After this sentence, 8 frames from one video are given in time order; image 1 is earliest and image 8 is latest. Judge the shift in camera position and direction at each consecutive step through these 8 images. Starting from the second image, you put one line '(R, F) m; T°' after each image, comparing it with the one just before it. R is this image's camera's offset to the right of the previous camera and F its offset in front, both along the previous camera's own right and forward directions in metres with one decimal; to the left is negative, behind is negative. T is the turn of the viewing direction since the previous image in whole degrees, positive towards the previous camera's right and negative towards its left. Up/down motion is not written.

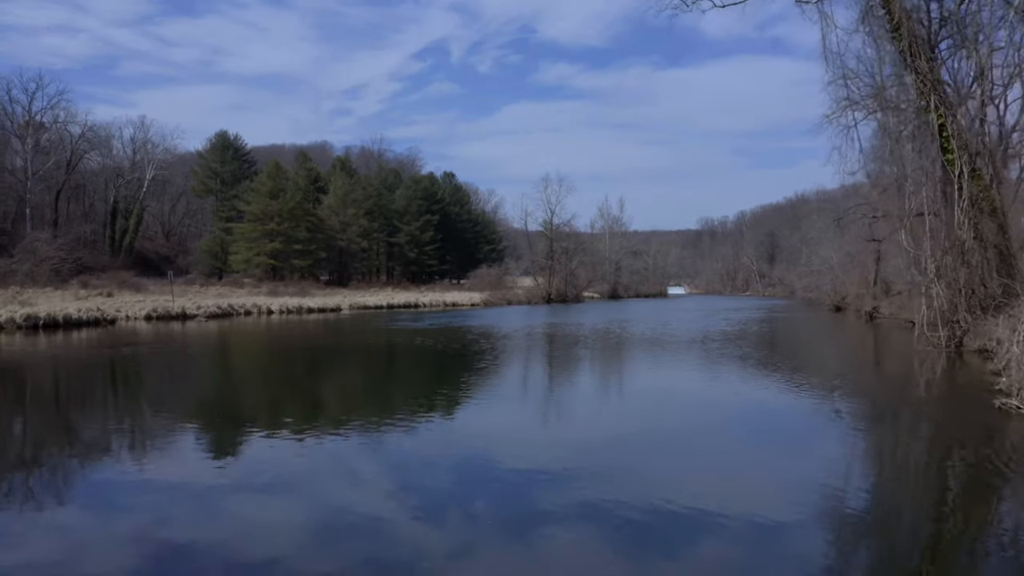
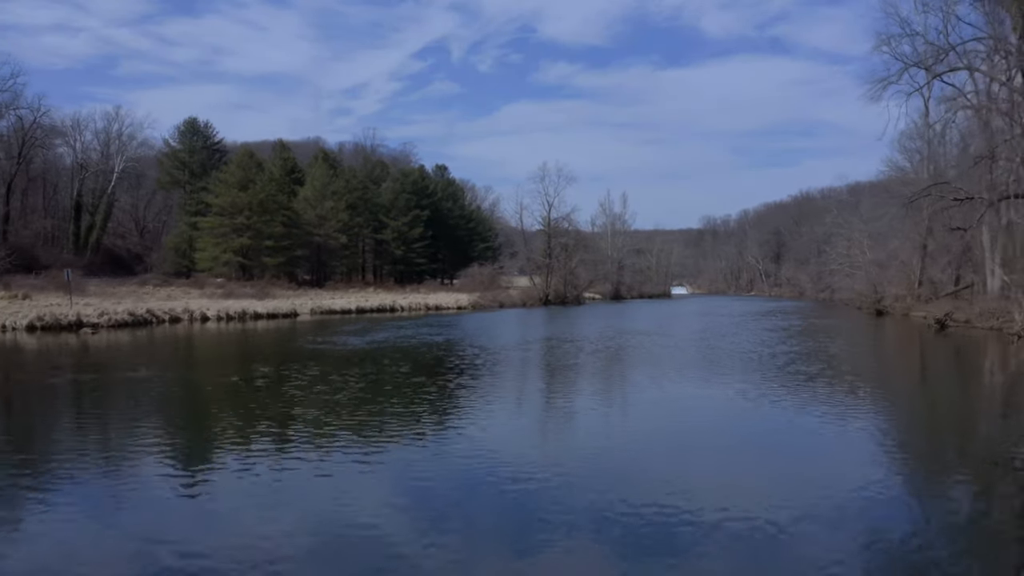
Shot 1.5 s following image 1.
(+0.4, +4.6) m; 0°
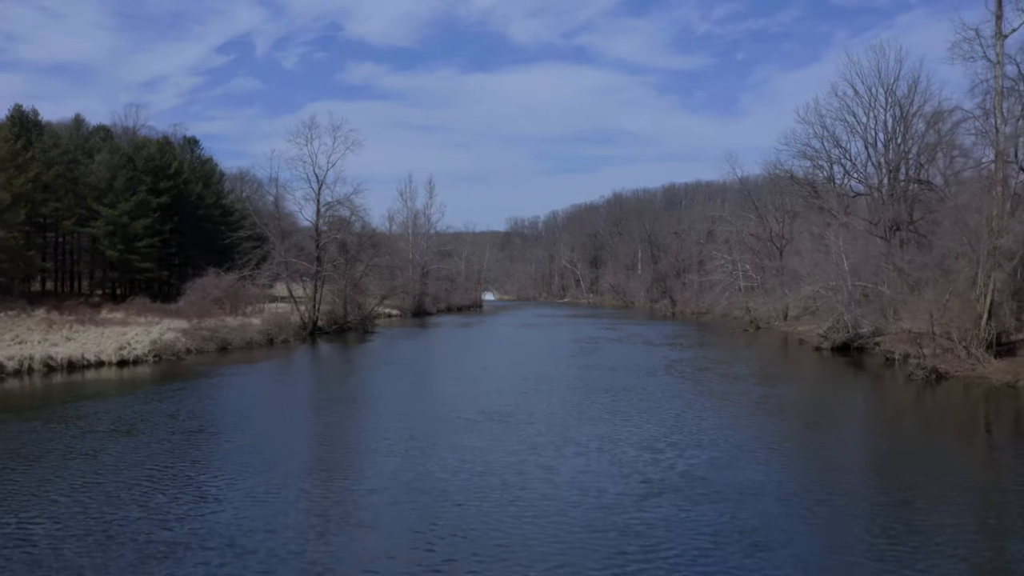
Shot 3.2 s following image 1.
(+0.2, +5.0) m; 0°
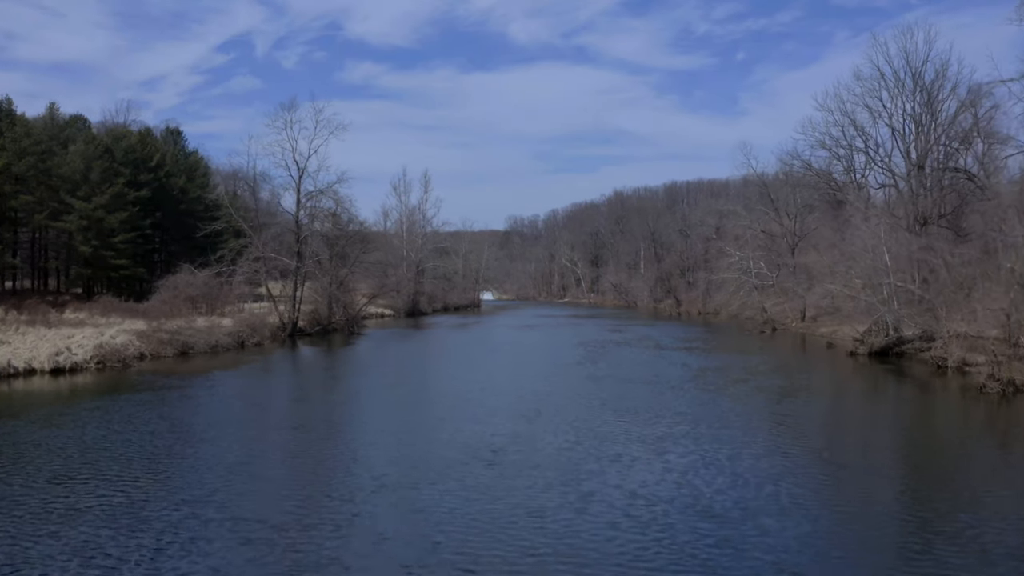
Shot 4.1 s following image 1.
(0.0, +2.6) m; 0°
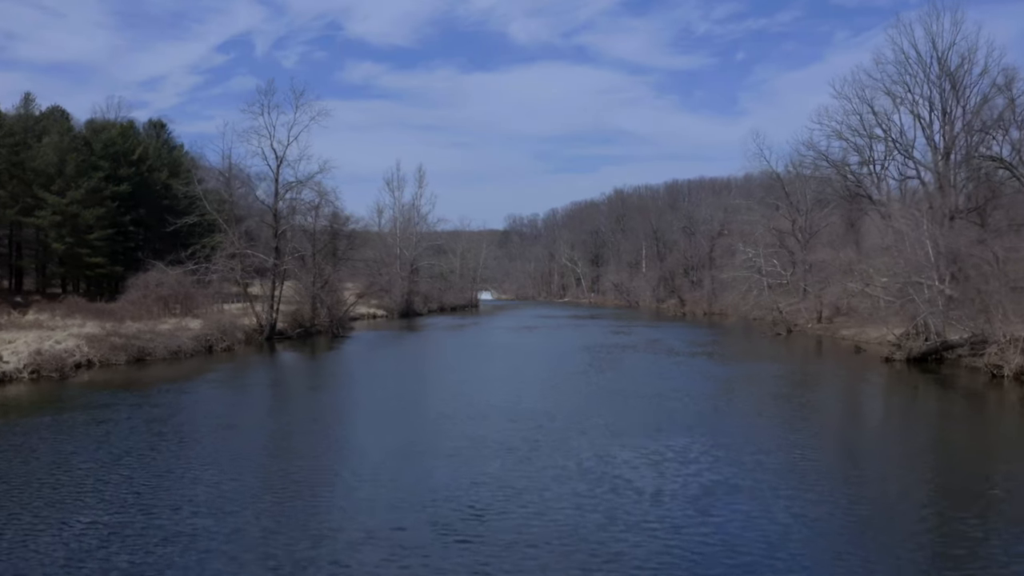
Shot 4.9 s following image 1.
(+0.1, +2.3) m; 0°
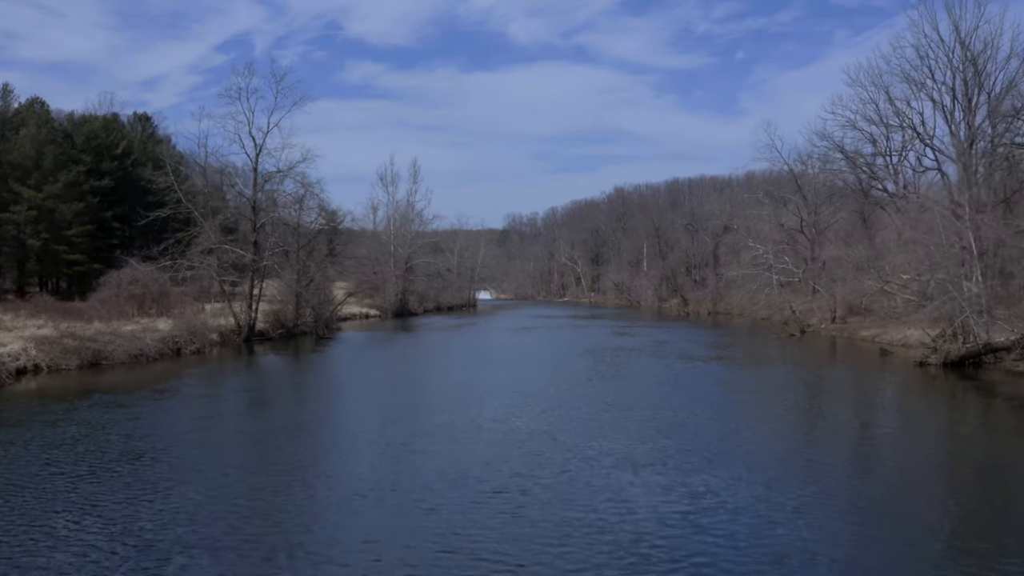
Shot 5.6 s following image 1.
(+0.1, +1.8) m; 0°
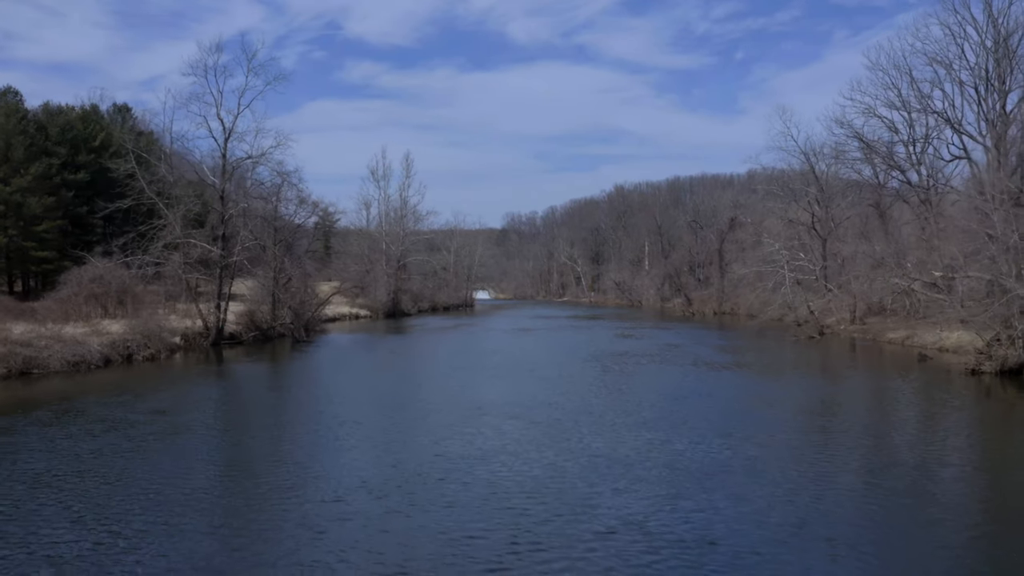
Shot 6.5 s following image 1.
(+0.1, +2.2) m; 0°
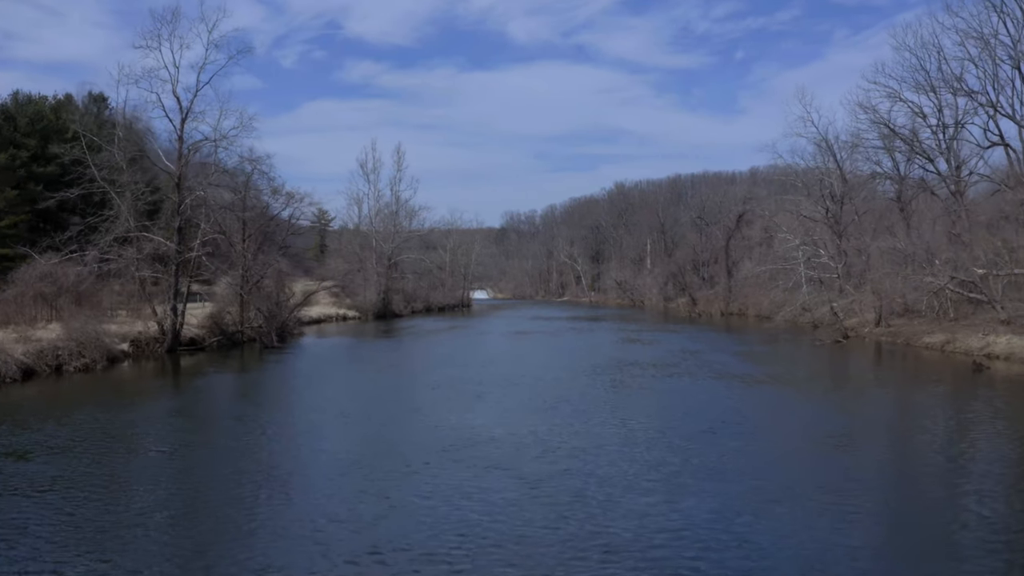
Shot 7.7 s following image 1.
(+0.2, +2.4) m; 0°
